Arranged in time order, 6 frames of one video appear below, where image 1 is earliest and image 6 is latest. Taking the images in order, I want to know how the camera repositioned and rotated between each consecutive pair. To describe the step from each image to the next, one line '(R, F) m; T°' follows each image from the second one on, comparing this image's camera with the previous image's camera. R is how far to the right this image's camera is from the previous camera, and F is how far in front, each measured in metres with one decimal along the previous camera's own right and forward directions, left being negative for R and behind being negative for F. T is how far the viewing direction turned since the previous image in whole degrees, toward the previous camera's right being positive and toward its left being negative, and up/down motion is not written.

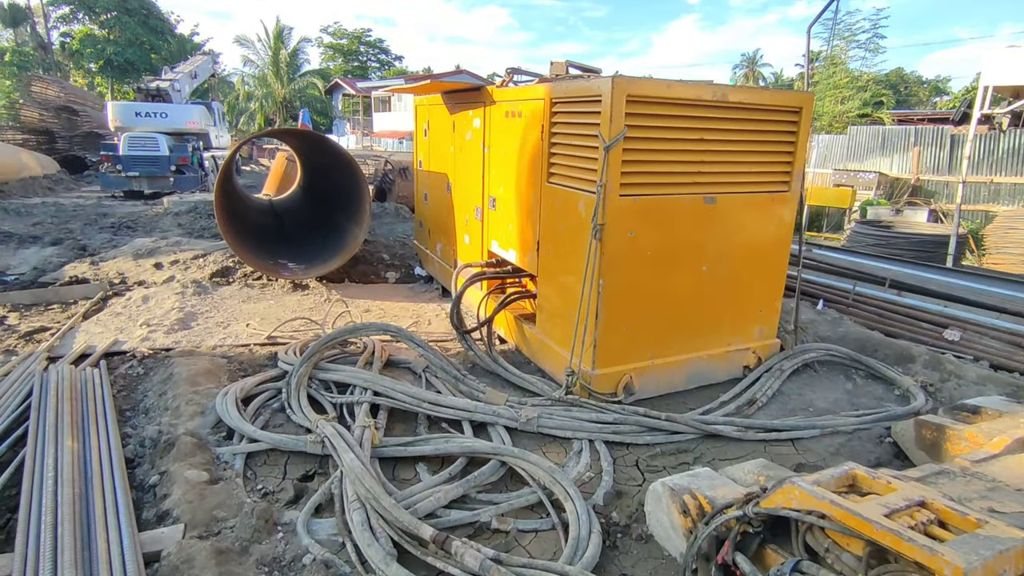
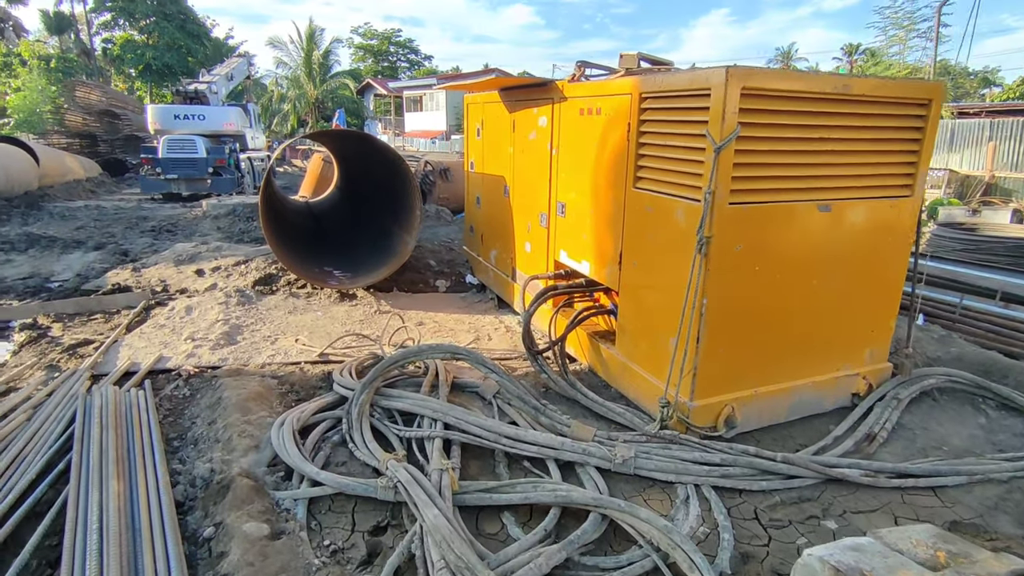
(-0.3, +0.3) m; -3°
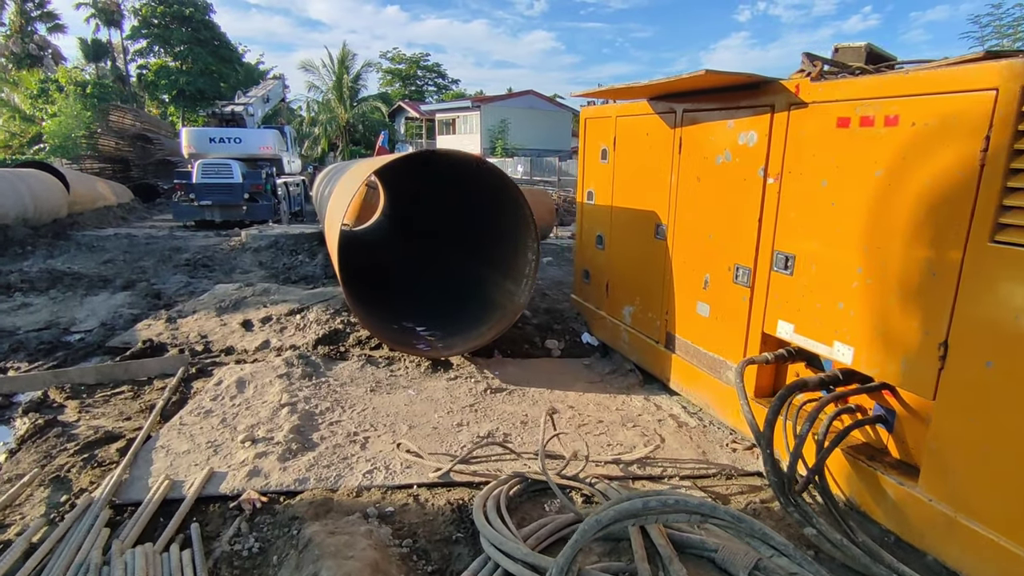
(-0.8, +1.1) m; -2°
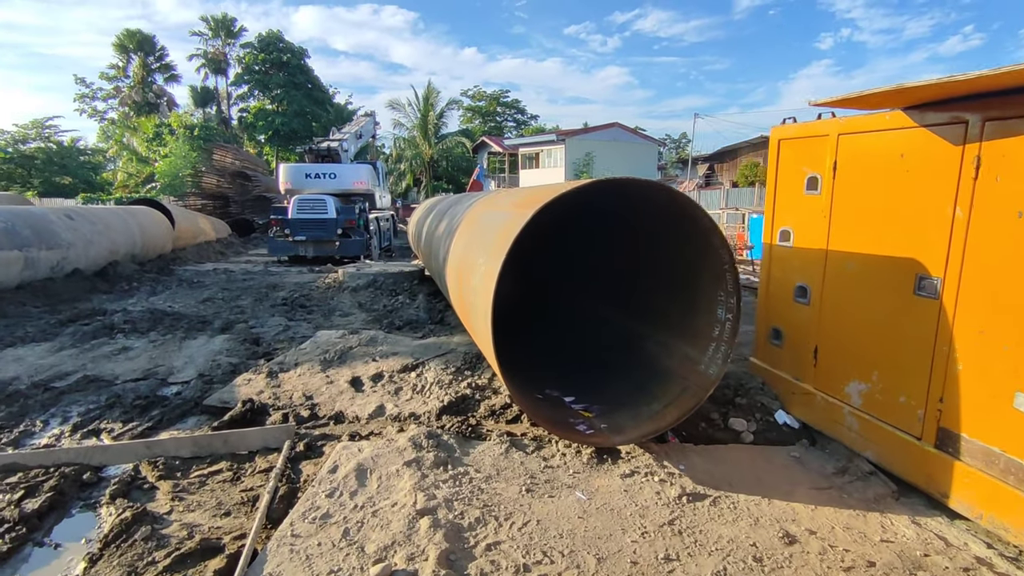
(-0.6, +0.8) m; -7°
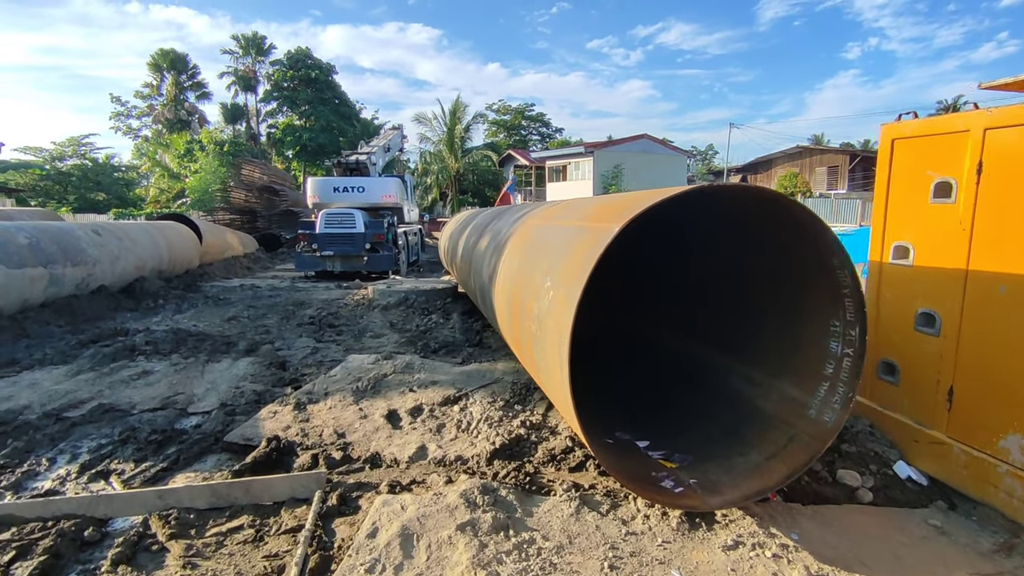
(-0.2, +0.5) m; -2°
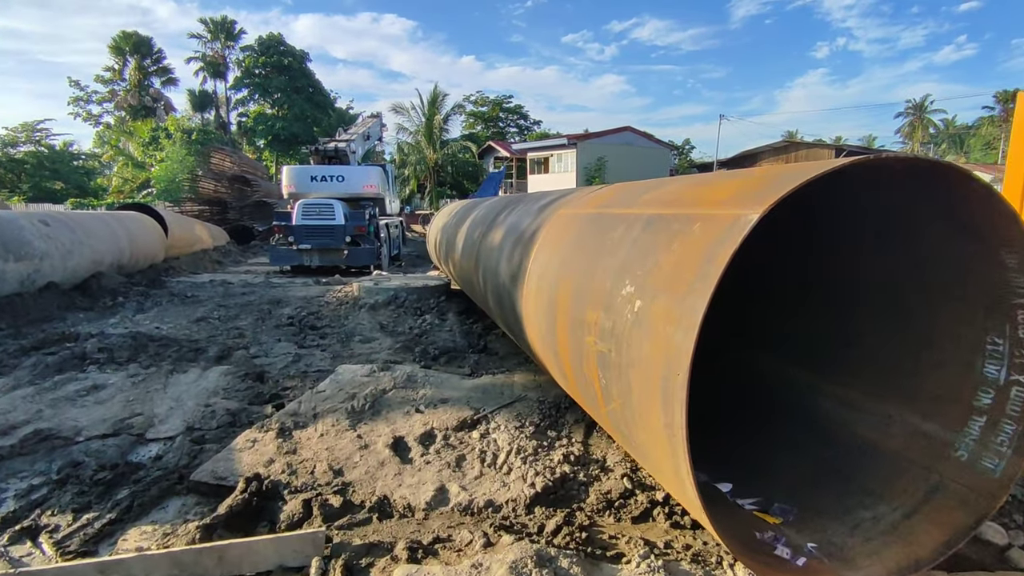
(-0.3, +0.7) m; +2°
